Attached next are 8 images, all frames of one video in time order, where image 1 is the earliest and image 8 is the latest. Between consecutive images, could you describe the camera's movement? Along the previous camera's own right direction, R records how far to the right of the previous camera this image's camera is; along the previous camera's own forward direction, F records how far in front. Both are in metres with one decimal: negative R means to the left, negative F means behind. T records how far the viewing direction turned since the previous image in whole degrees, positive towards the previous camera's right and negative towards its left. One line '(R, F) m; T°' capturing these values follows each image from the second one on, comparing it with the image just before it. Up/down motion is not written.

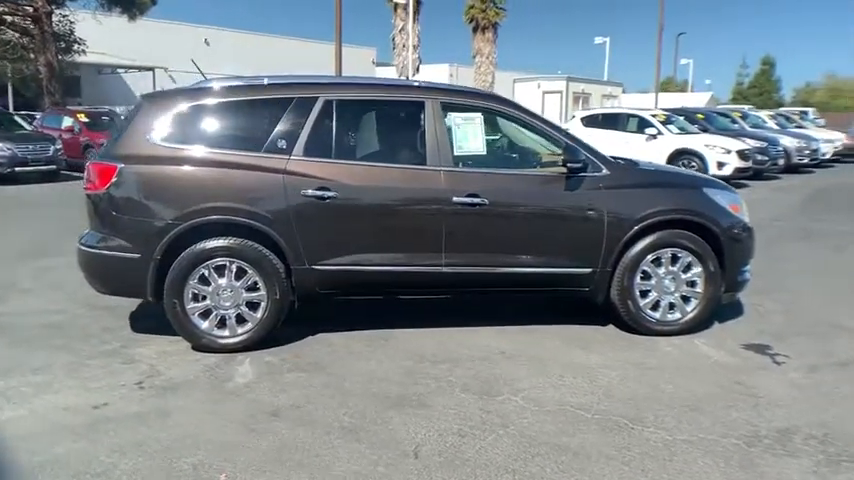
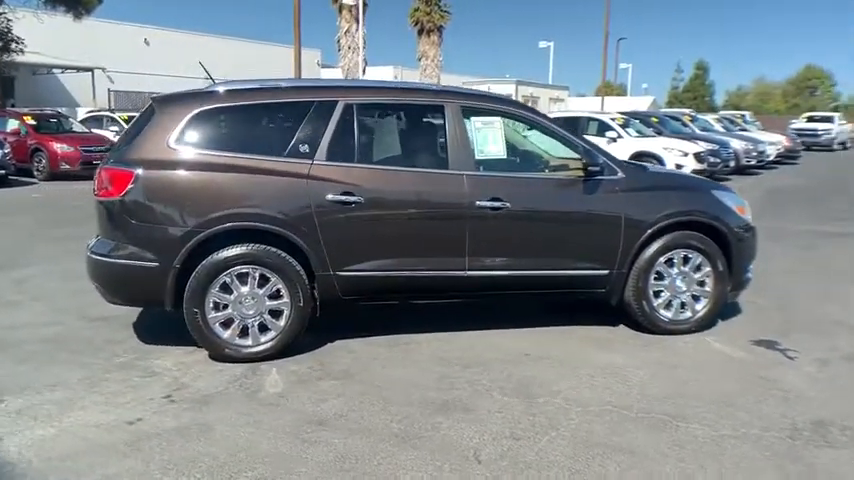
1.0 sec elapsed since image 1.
(-0.6, 0.0) m; +5°
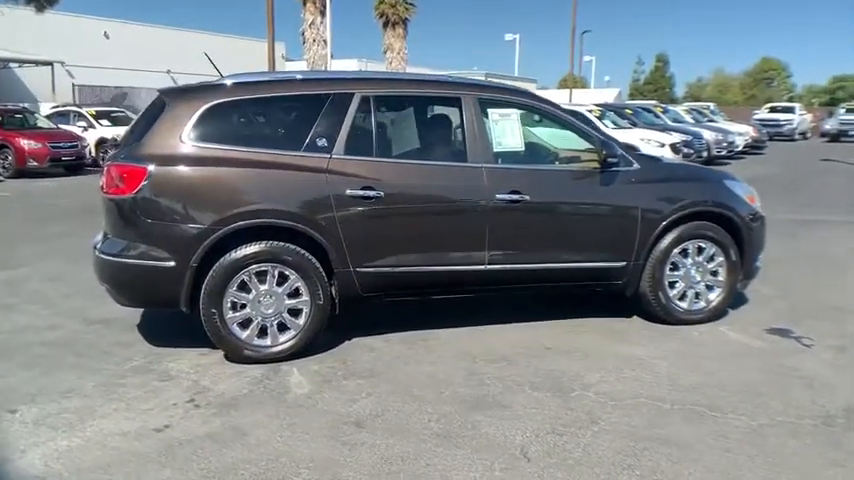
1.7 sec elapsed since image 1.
(-0.4, +0.1) m; +3°
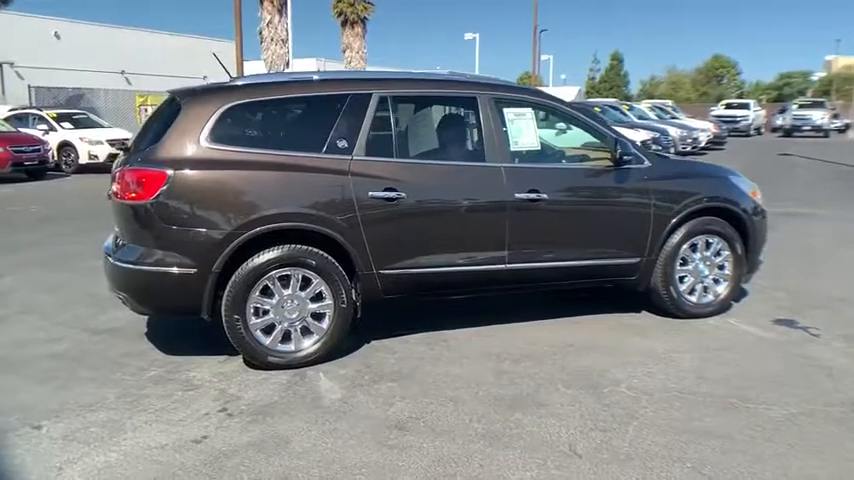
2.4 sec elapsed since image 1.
(-0.5, 0.0) m; +3°
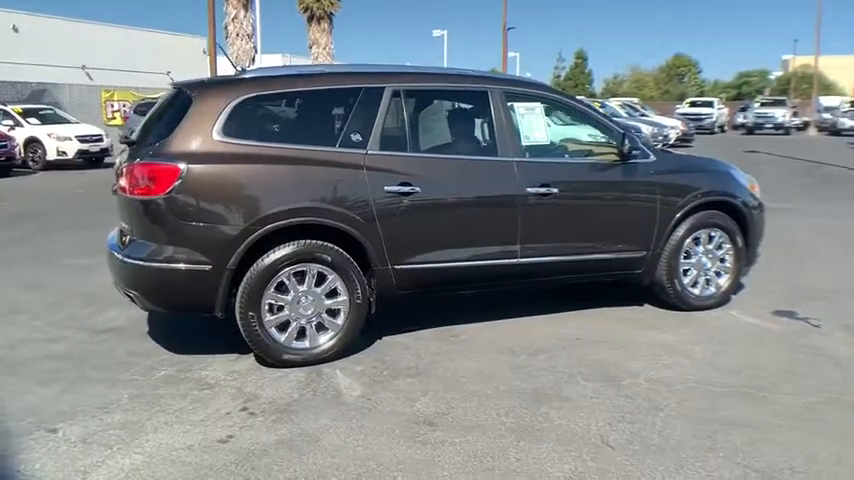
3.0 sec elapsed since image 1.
(-0.4, 0.0) m; +3°
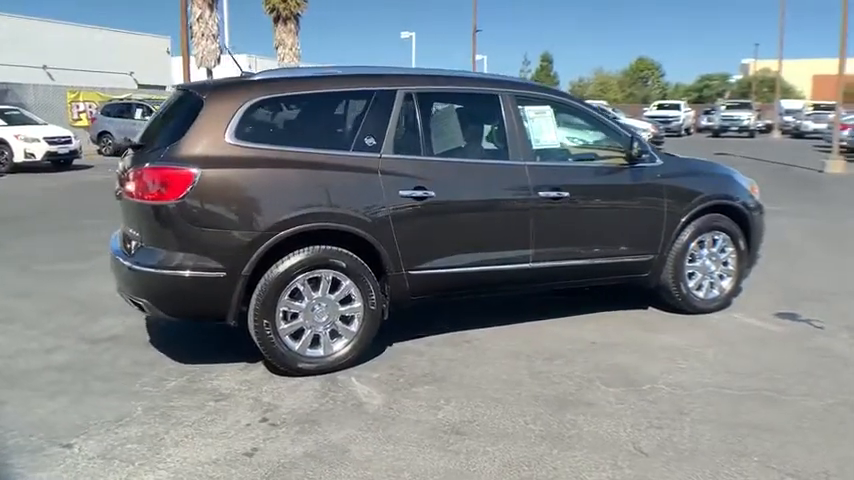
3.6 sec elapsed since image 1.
(-0.3, +0.1) m; +3°
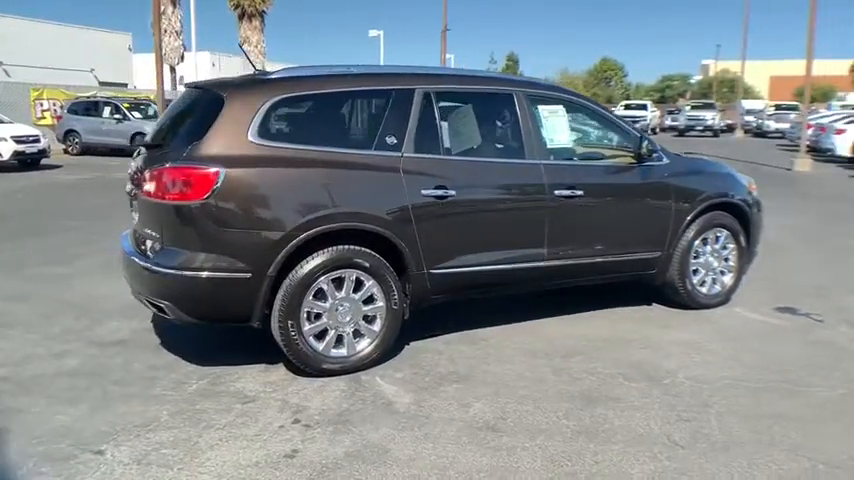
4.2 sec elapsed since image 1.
(-0.4, 0.0) m; +3°
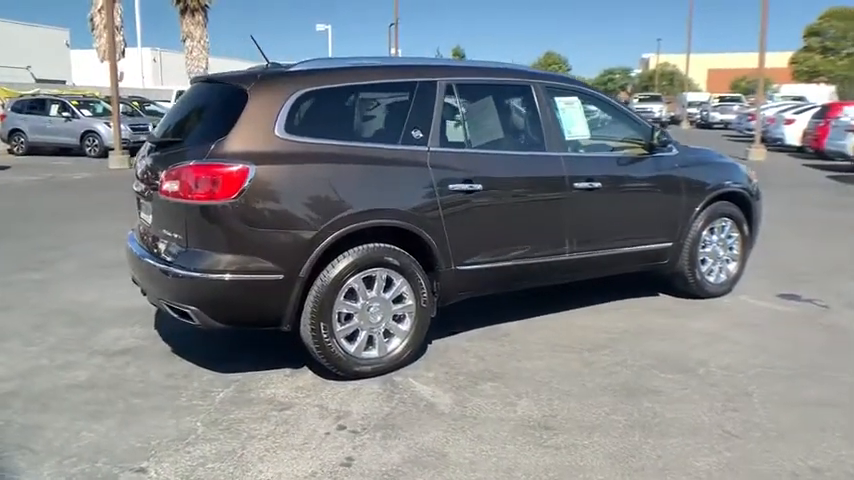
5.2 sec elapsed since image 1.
(-0.5, +0.1) m; +4°
